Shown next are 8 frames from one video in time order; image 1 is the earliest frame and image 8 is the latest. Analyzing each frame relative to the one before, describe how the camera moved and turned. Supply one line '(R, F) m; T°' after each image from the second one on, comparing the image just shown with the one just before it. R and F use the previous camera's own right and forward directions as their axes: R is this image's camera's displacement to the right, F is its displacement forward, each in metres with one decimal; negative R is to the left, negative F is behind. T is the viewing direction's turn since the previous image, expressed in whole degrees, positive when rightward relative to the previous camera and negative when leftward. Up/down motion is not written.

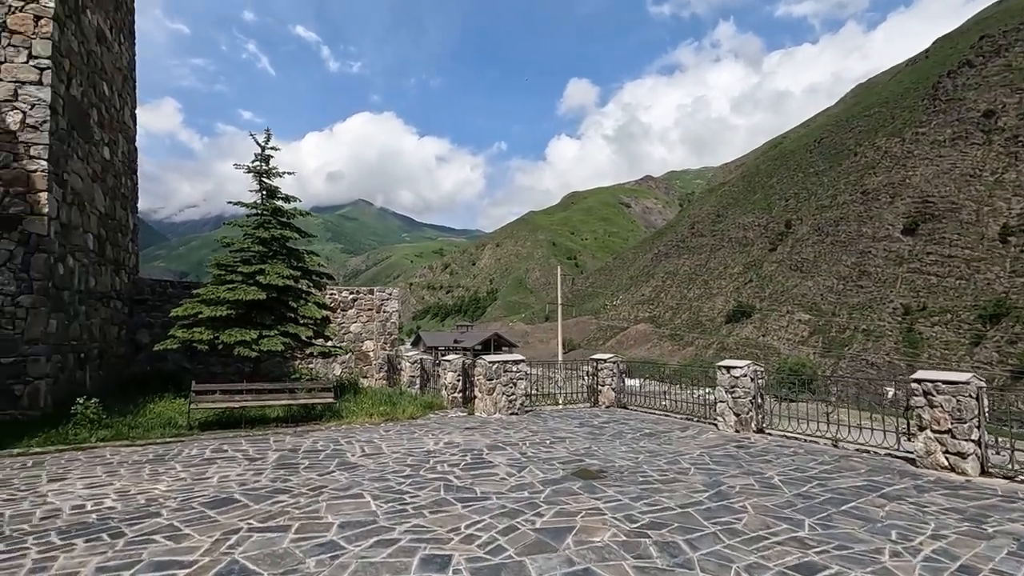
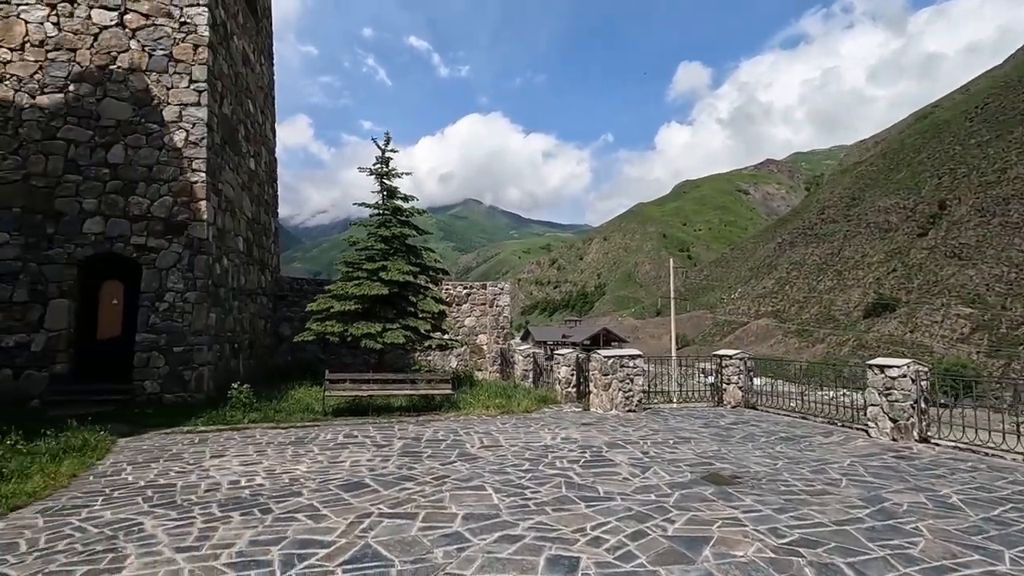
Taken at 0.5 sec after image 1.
(-0.1, +0.2) m; -11°
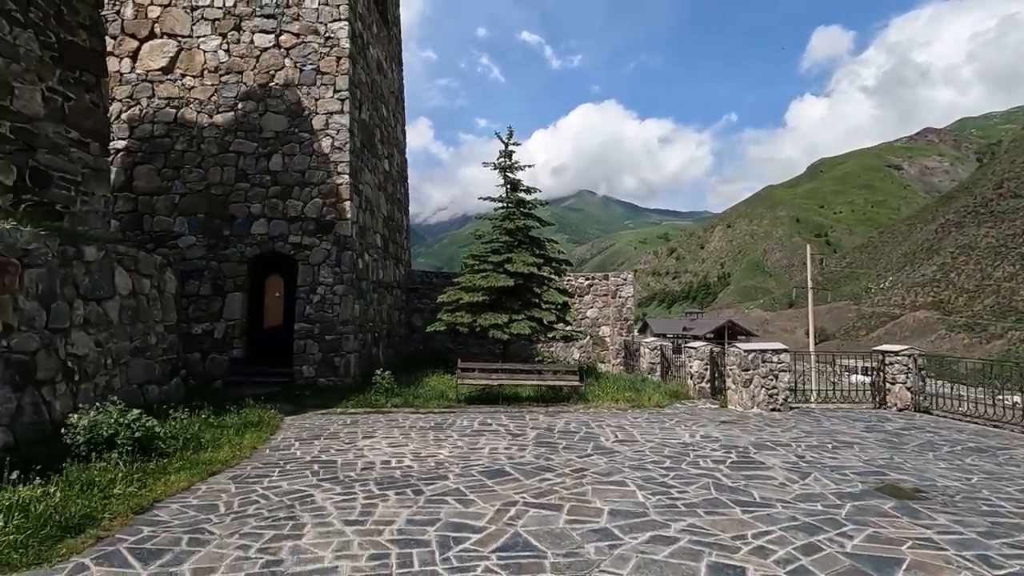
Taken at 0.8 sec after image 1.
(-0.2, +0.1) m; -12°
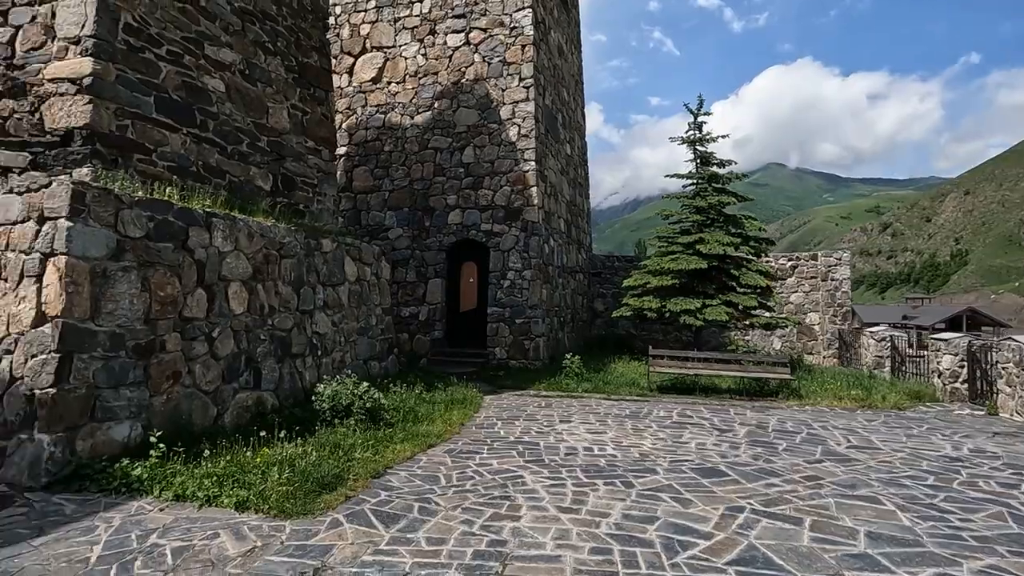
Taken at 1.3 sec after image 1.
(-0.3, +0.2) m; -18°
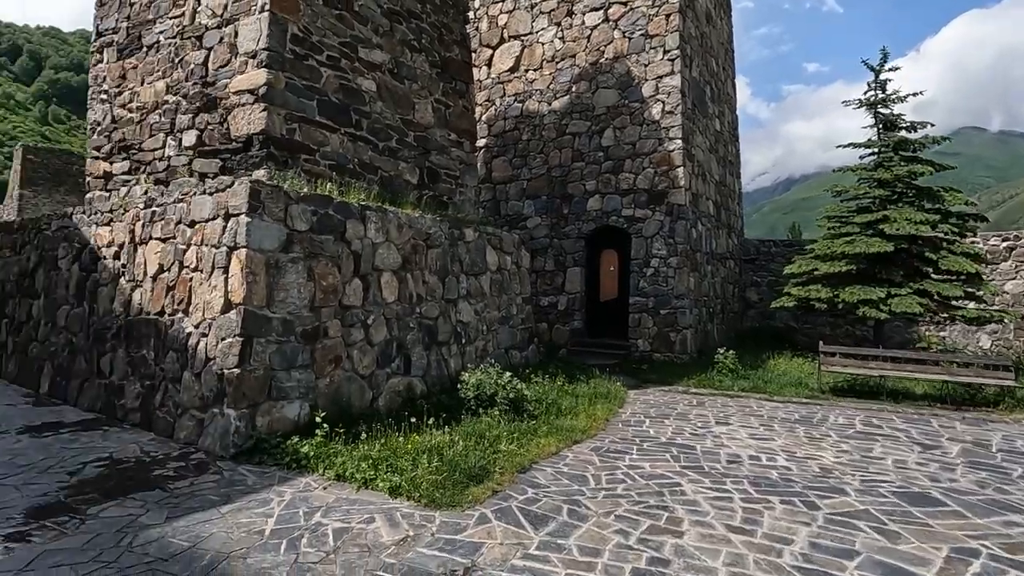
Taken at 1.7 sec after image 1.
(-0.1, +0.2) m; -14°
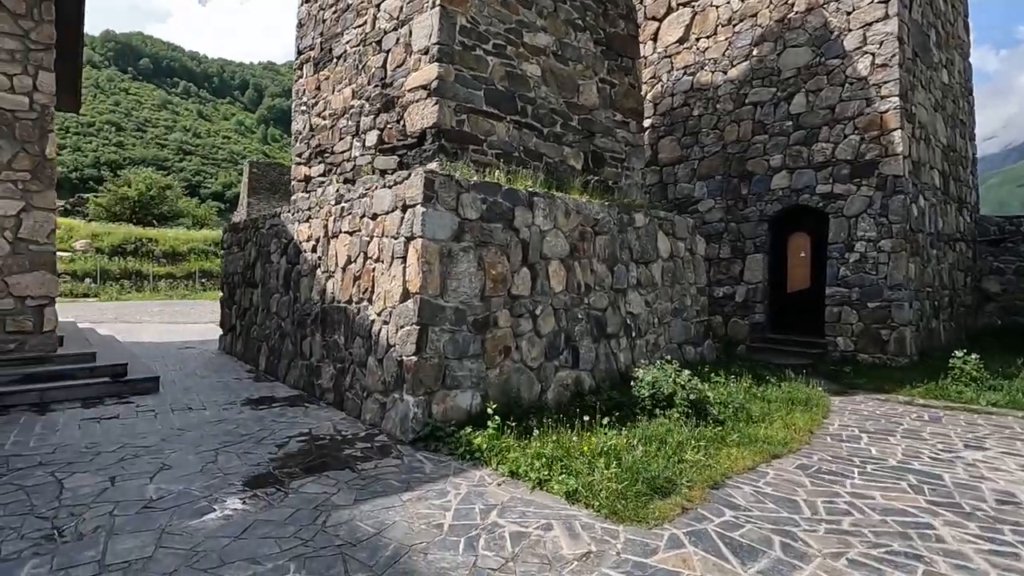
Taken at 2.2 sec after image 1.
(-0.2, +0.3) m; -16°
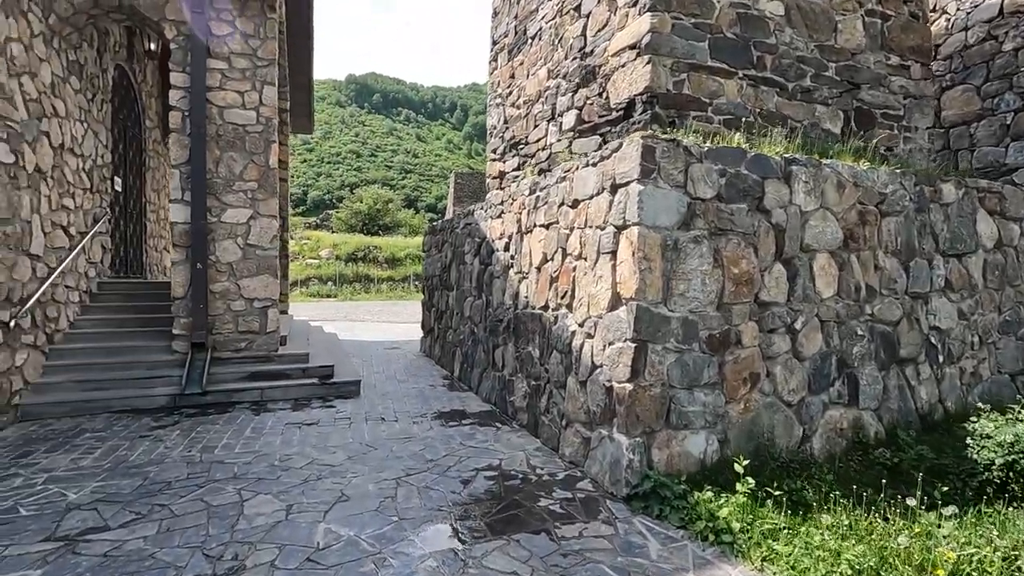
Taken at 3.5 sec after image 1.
(-0.3, +0.9) m; -20°
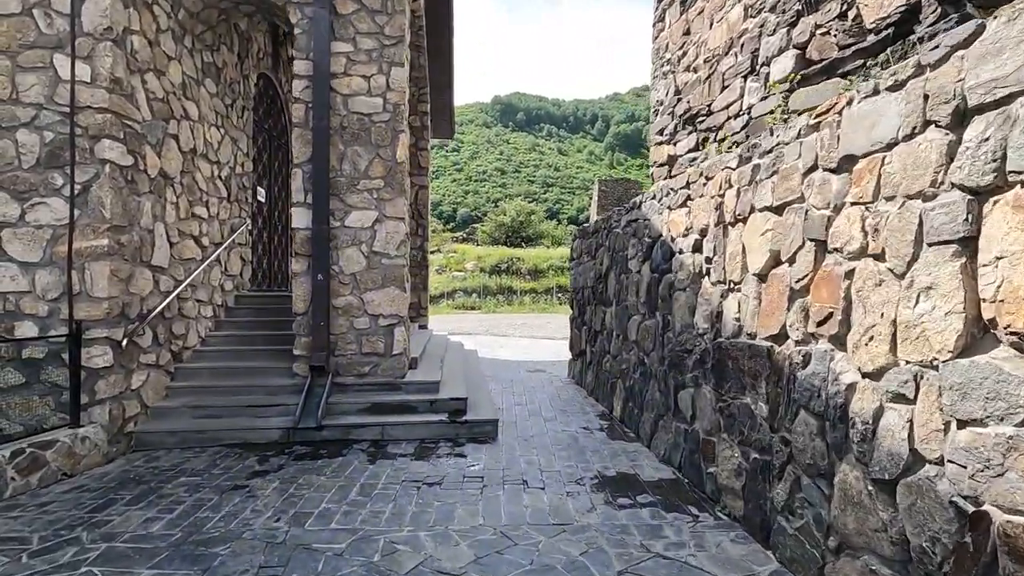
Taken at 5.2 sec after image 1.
(-0.3, +1.3) m; -15°
